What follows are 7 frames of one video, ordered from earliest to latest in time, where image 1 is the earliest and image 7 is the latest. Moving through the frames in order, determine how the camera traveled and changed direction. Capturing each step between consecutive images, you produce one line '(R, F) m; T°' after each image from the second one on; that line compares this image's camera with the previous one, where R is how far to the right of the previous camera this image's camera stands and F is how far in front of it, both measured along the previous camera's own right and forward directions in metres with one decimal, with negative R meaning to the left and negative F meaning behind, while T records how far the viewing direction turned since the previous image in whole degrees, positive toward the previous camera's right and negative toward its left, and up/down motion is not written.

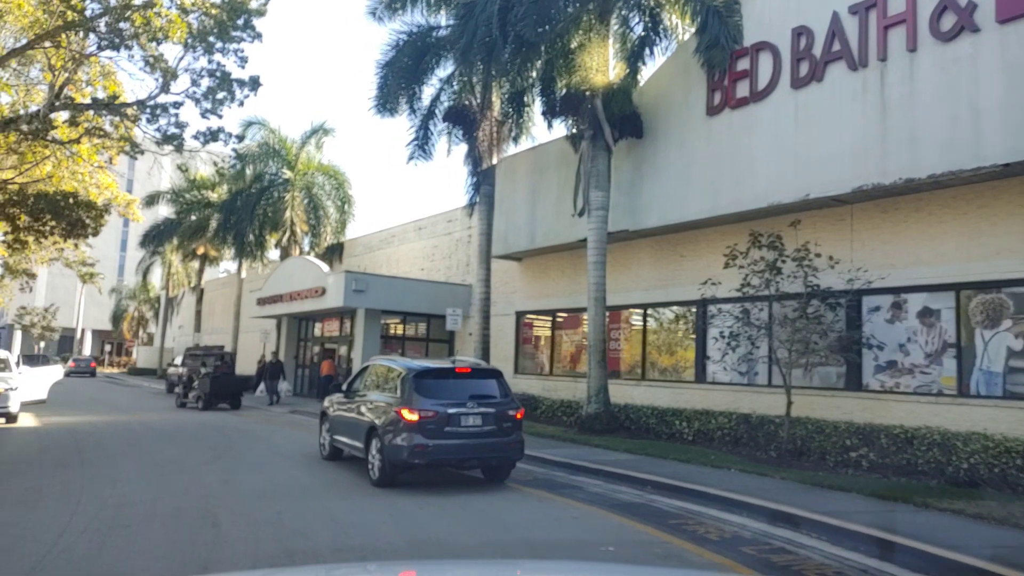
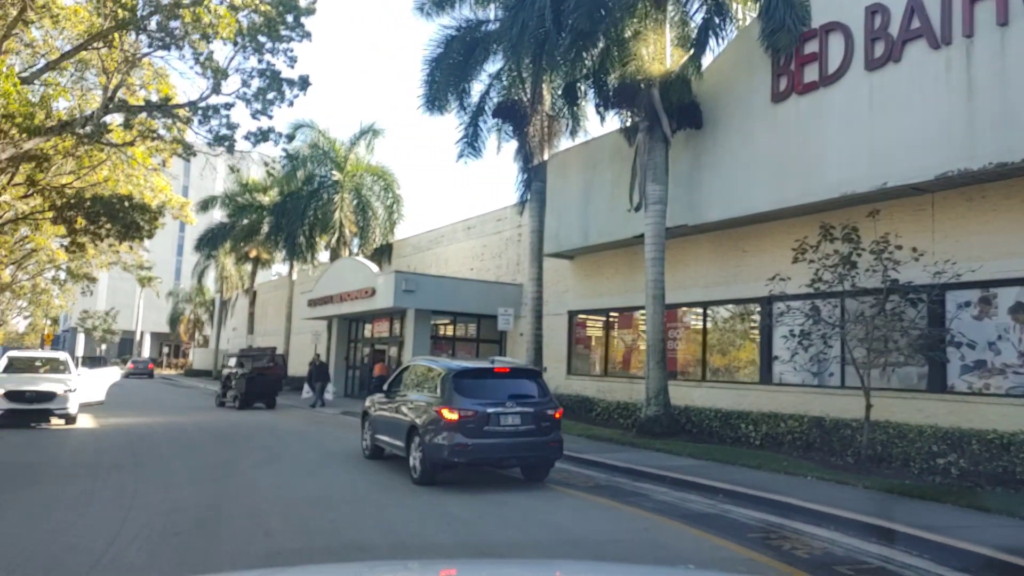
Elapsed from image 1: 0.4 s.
(-0.1, +0.5) m; -3°
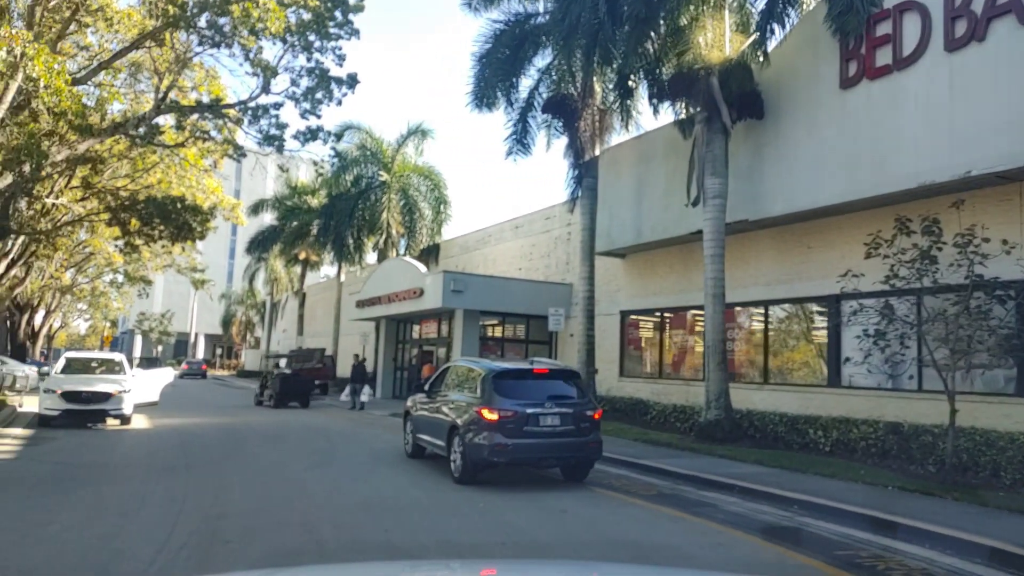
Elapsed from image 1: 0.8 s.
(-0.1, +0.5) m; -3°
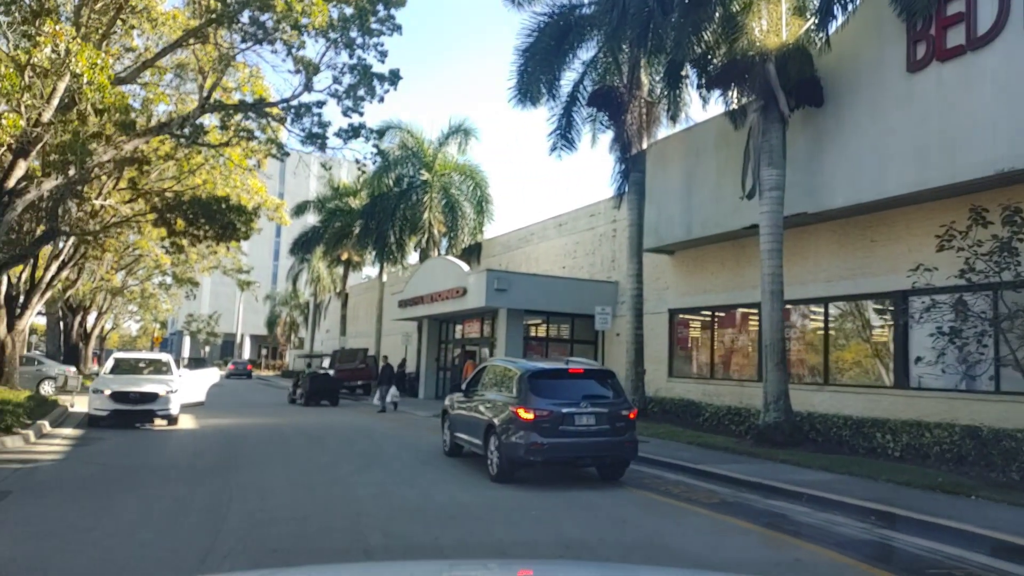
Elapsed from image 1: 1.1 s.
(-0.1, +0.4) m; -3°
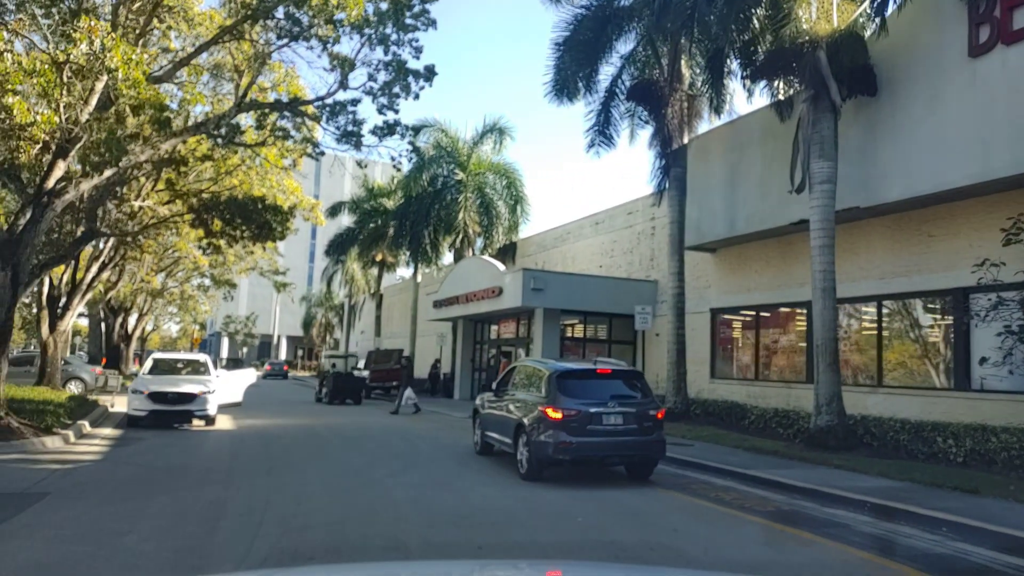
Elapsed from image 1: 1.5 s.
(-0.1, +0.4) m; -2°
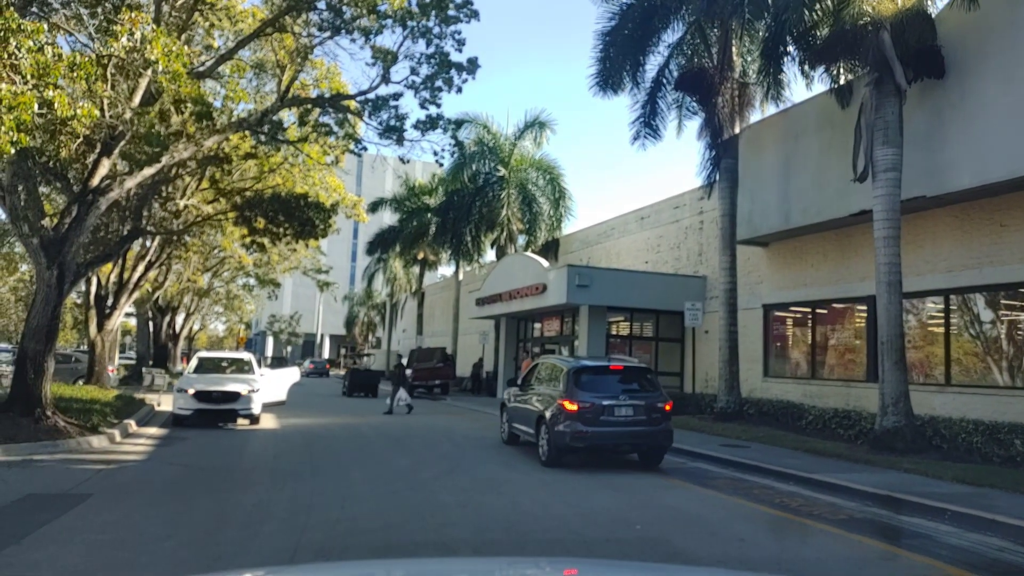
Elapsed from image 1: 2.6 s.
(-0.1, +0.4) m; -3°
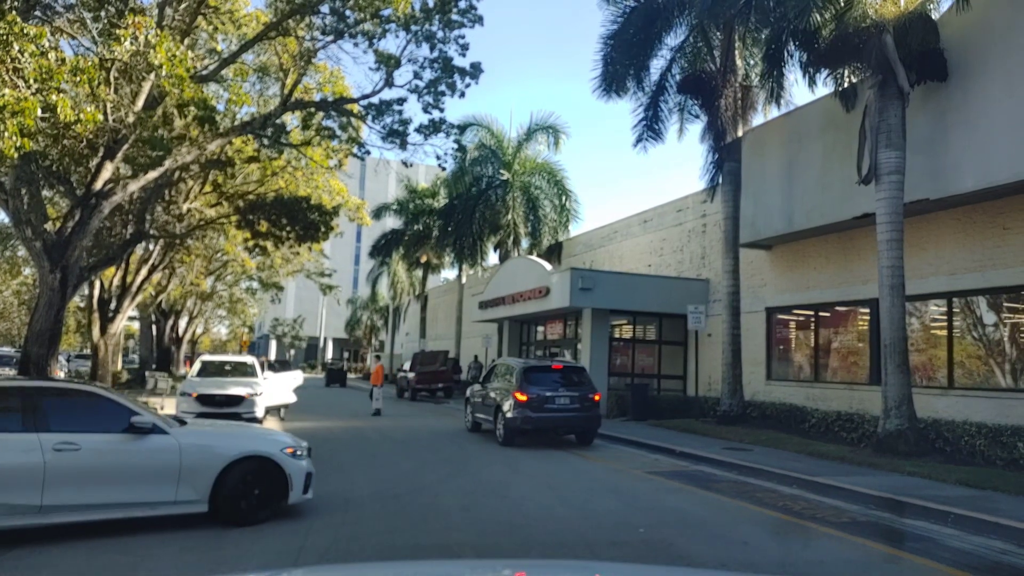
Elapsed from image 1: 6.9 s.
(0.0, 0.0) m; 0°
